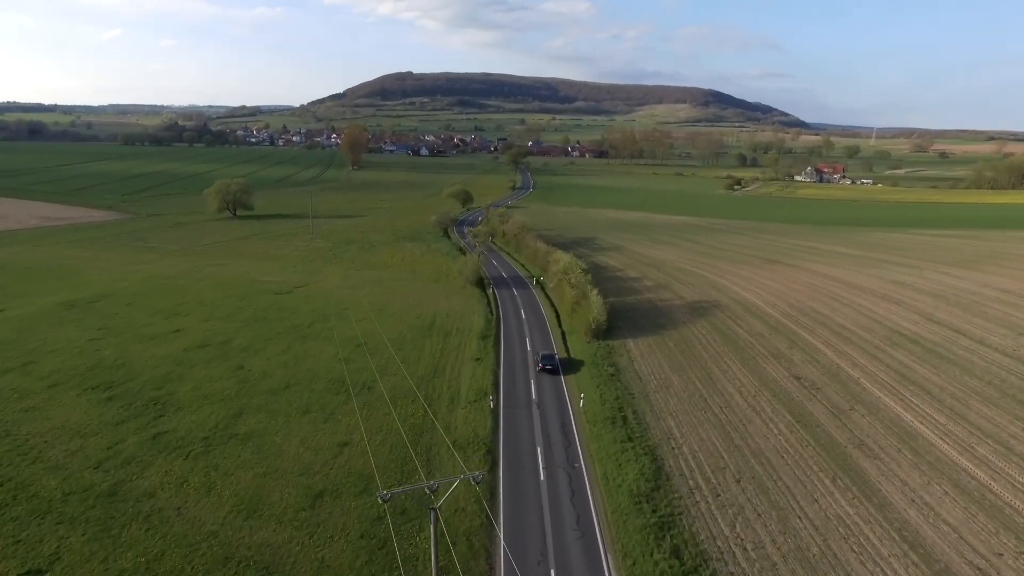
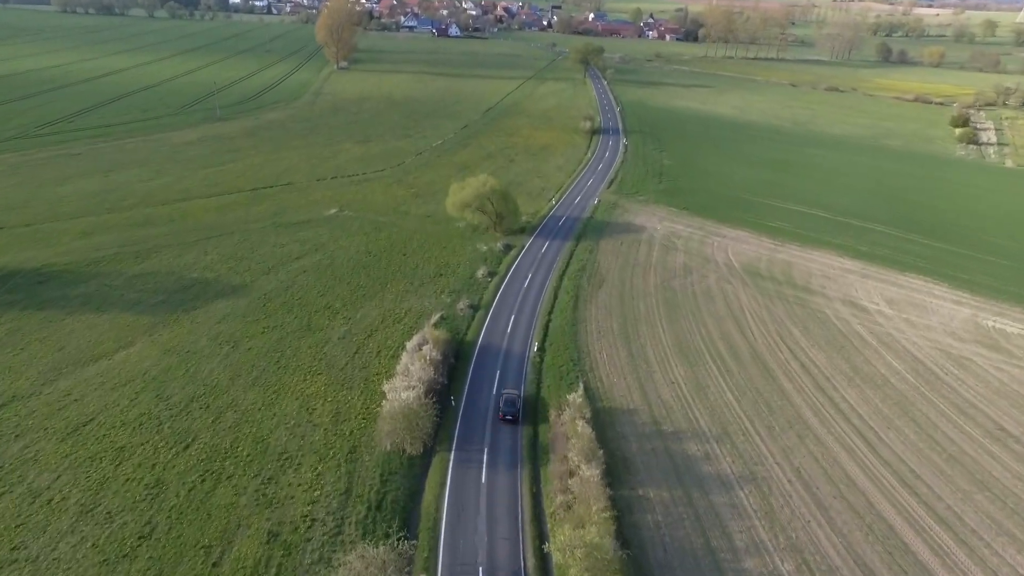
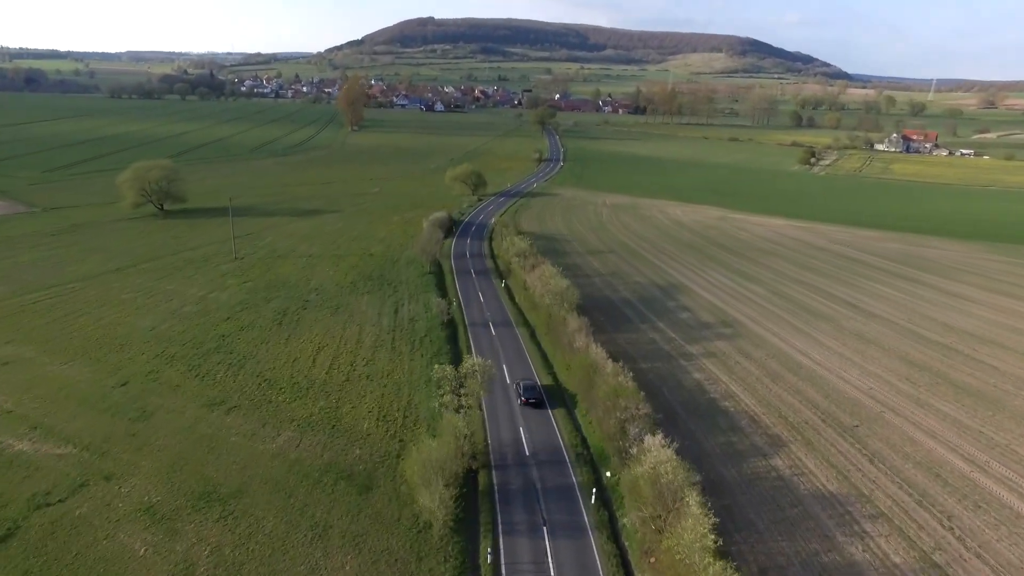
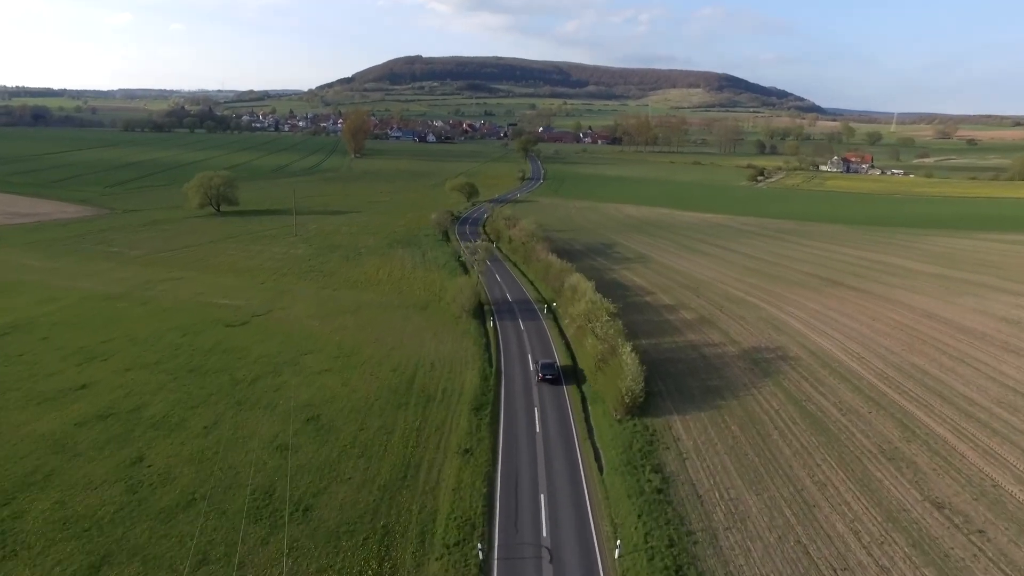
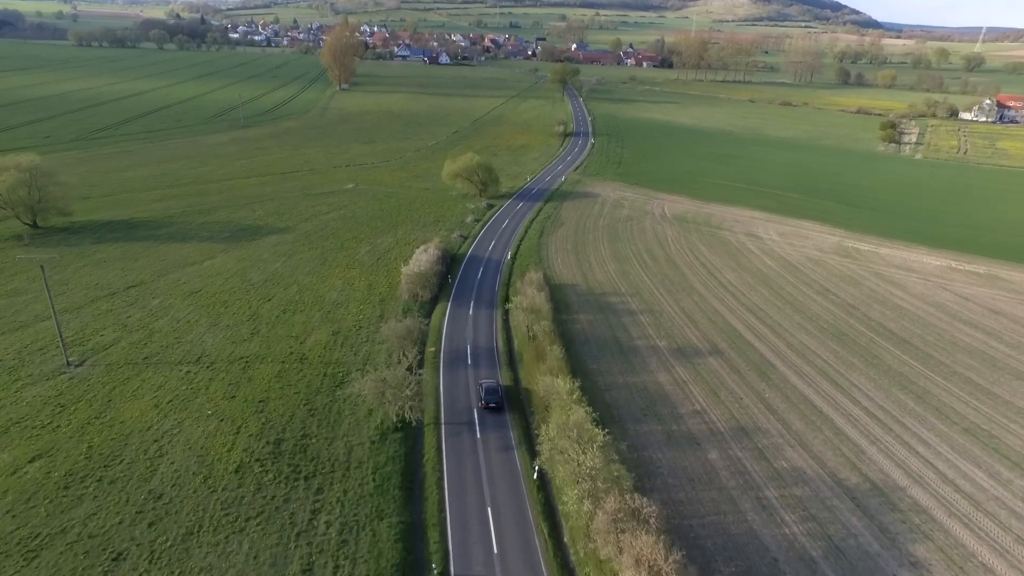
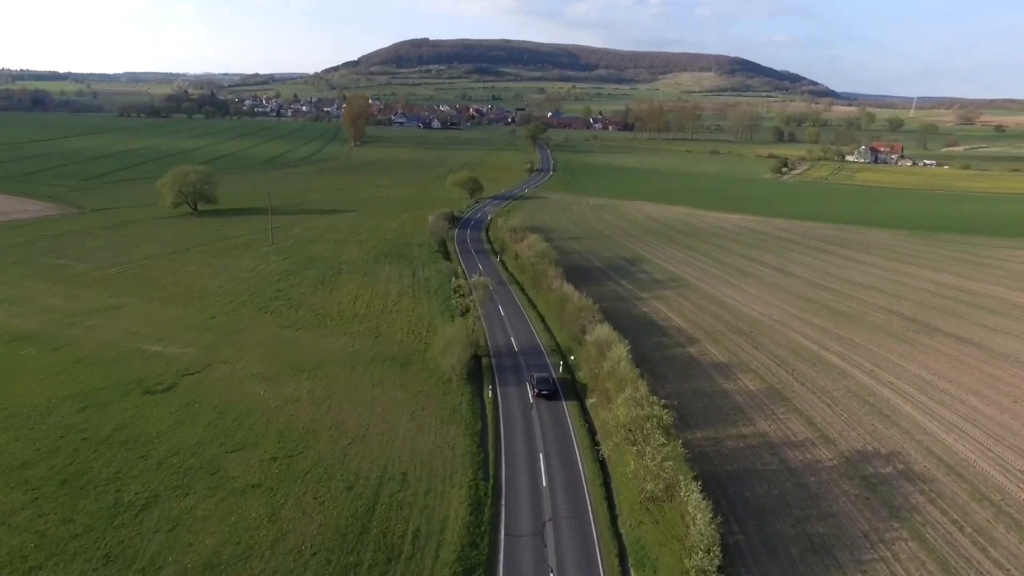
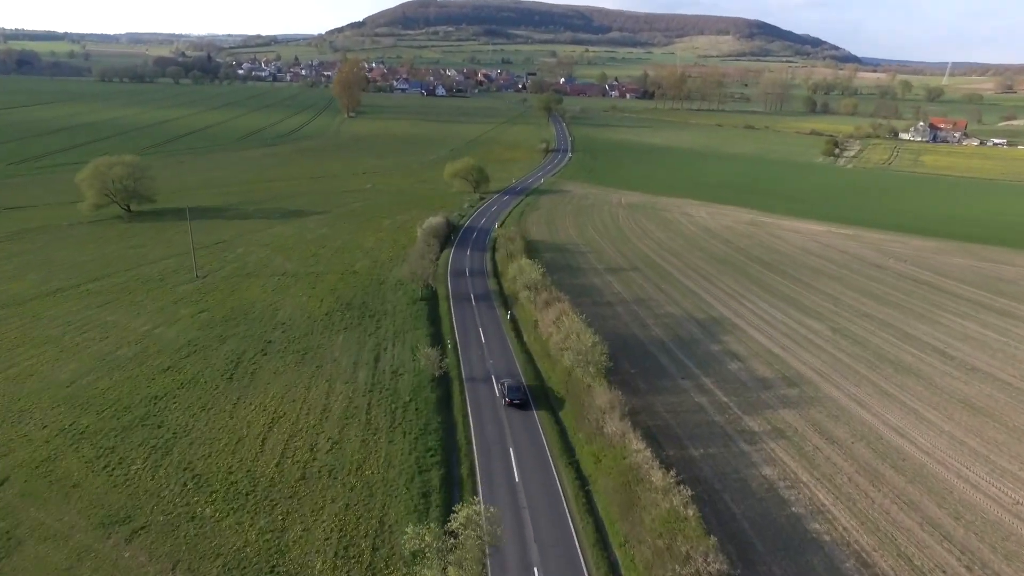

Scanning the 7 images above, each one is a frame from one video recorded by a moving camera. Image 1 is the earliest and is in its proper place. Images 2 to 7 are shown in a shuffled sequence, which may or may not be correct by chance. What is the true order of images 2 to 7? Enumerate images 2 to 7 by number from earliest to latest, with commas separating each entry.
4, 6, 3, 7, 5, 2
